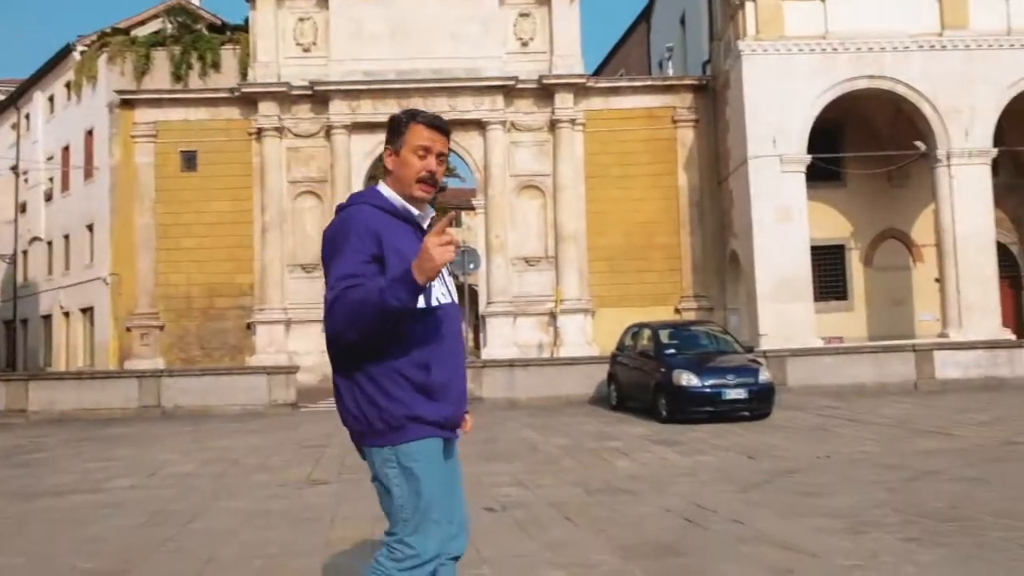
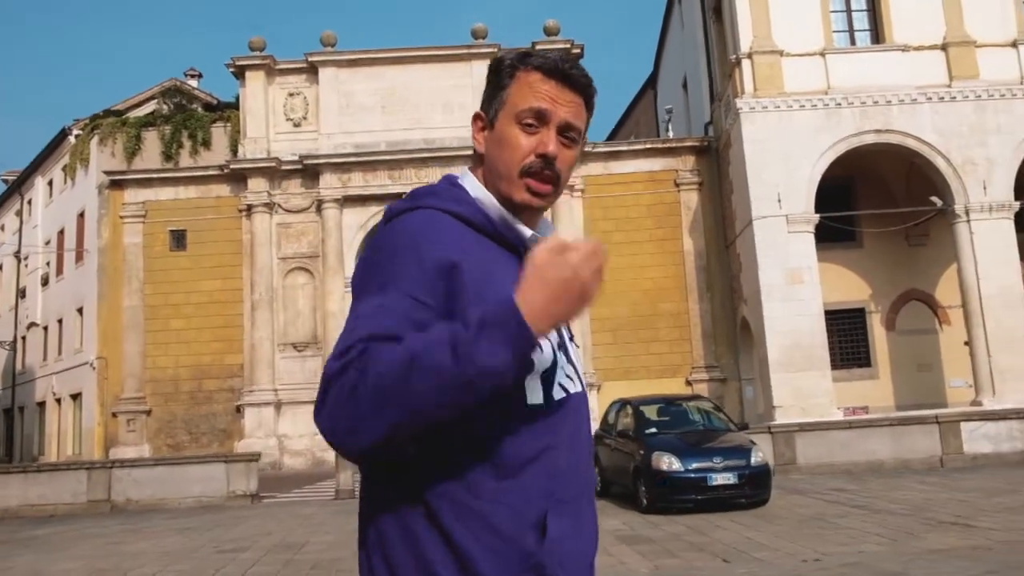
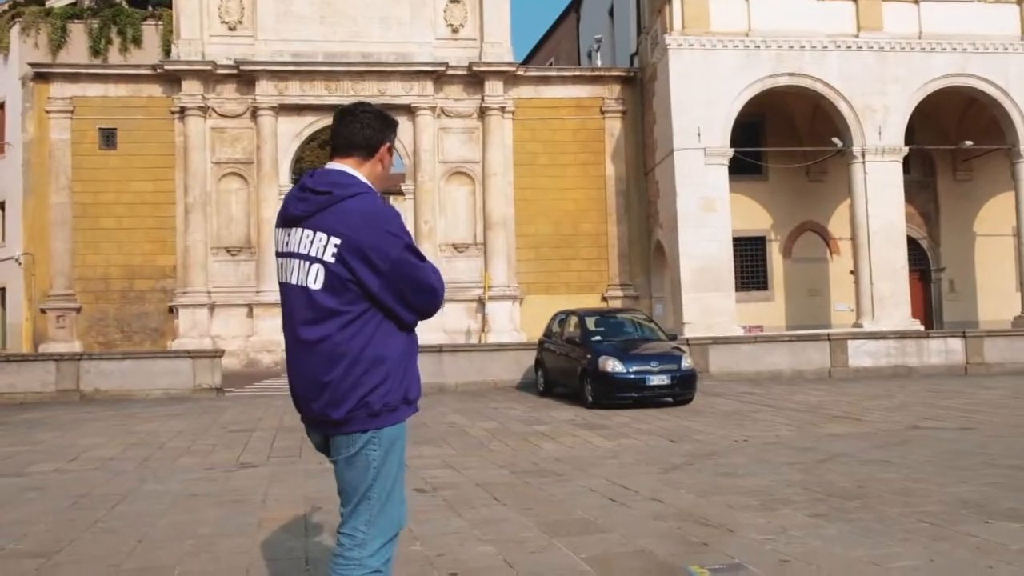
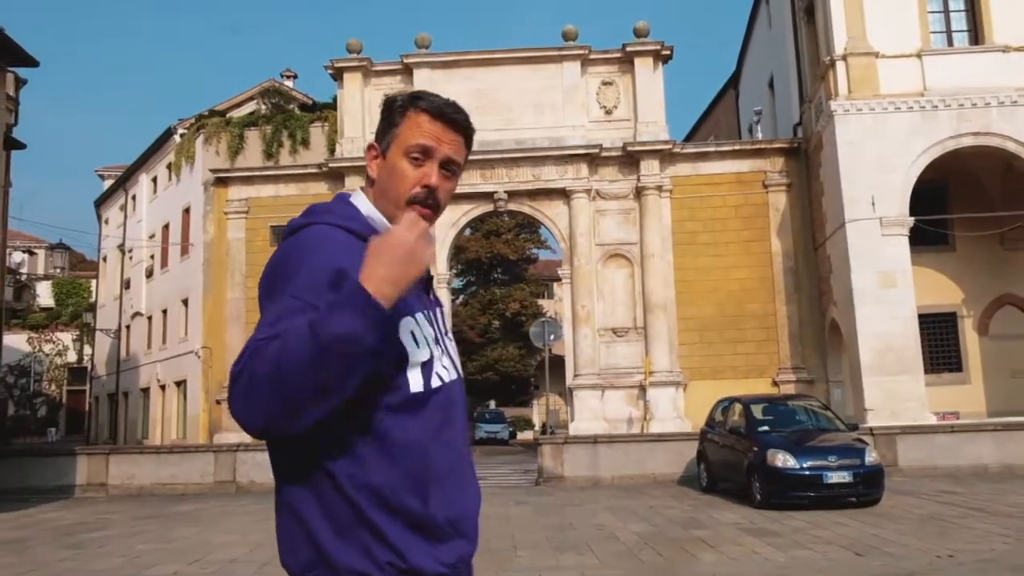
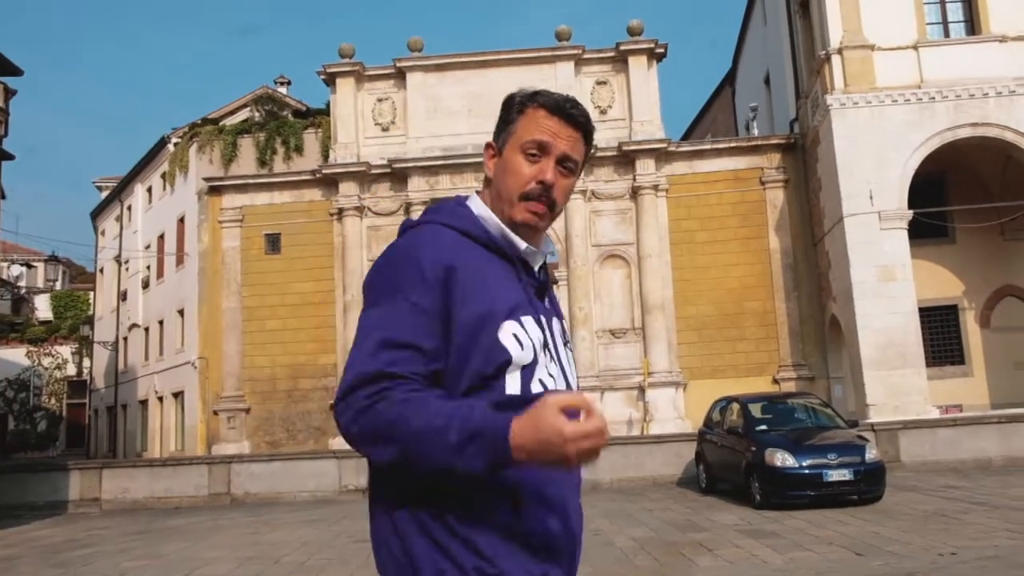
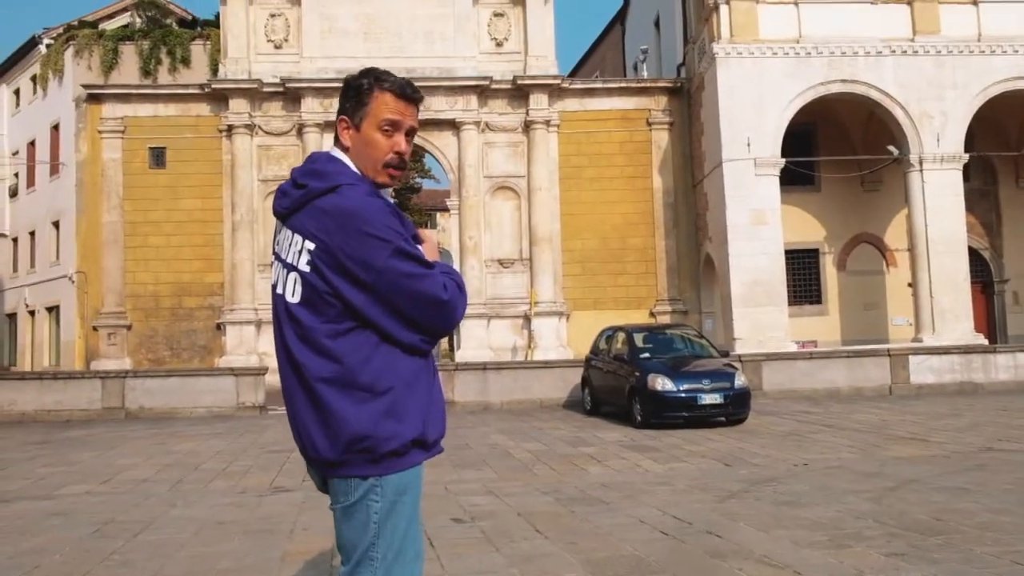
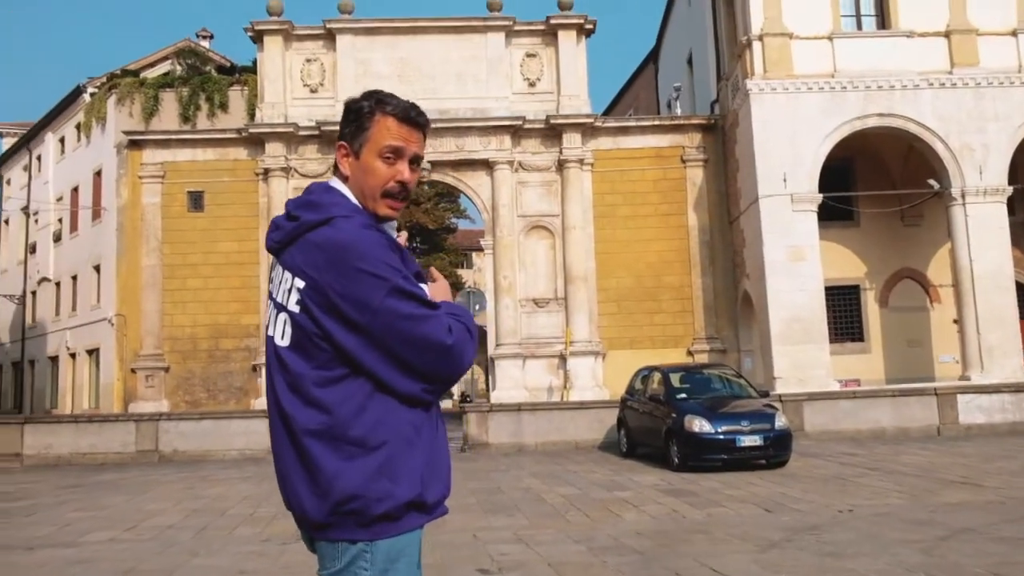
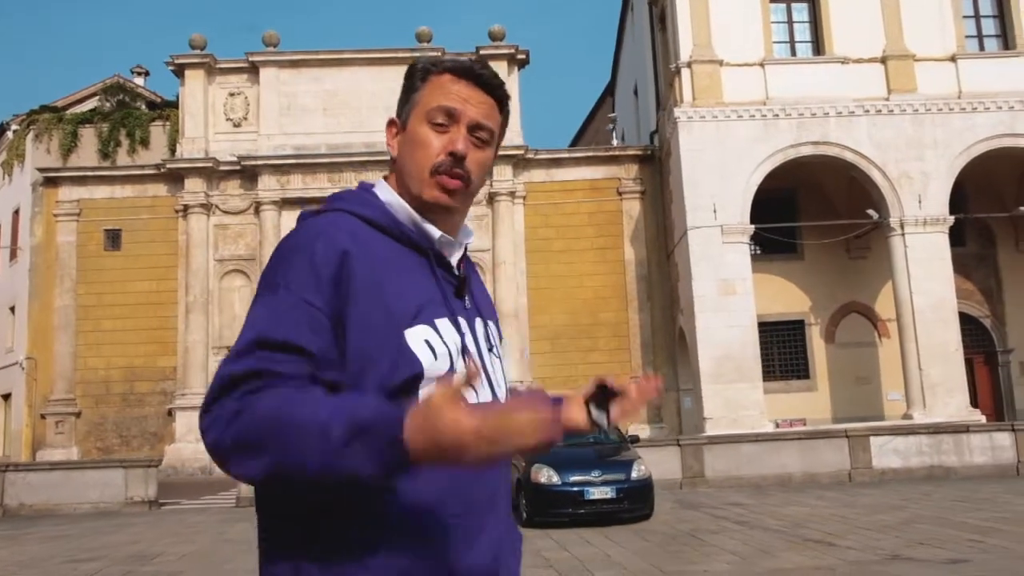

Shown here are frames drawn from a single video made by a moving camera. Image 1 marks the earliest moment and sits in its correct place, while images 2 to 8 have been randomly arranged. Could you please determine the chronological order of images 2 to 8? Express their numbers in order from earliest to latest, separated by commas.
3, 6, 7, 4, 5, 2, 8
